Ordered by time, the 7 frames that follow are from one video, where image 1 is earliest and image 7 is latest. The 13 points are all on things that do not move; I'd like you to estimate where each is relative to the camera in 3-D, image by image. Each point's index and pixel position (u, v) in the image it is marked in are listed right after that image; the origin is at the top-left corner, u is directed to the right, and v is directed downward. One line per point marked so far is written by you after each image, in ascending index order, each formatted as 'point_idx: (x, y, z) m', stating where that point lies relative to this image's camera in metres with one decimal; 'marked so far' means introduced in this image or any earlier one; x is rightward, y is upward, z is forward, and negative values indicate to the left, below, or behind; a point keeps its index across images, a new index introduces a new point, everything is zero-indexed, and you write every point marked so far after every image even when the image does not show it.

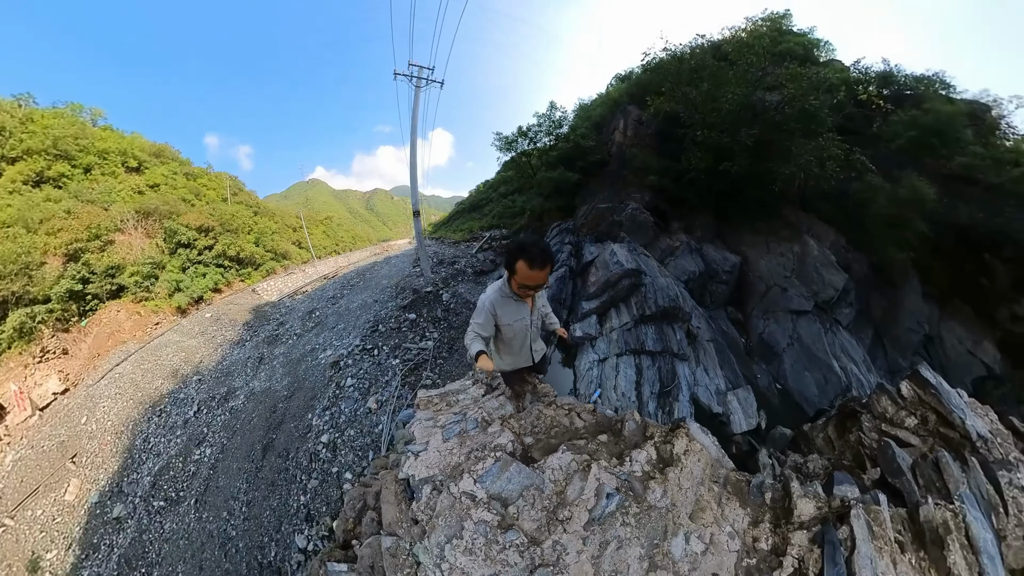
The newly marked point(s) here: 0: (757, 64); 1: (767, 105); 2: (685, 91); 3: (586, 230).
0: (+7.3, +6.3, +11.5) m
1: (+7.2, +5.1, +10.8) m
2: (+5.3, +5.9, +11.6) m
3: (+2.3, +1.8, +12.1) m
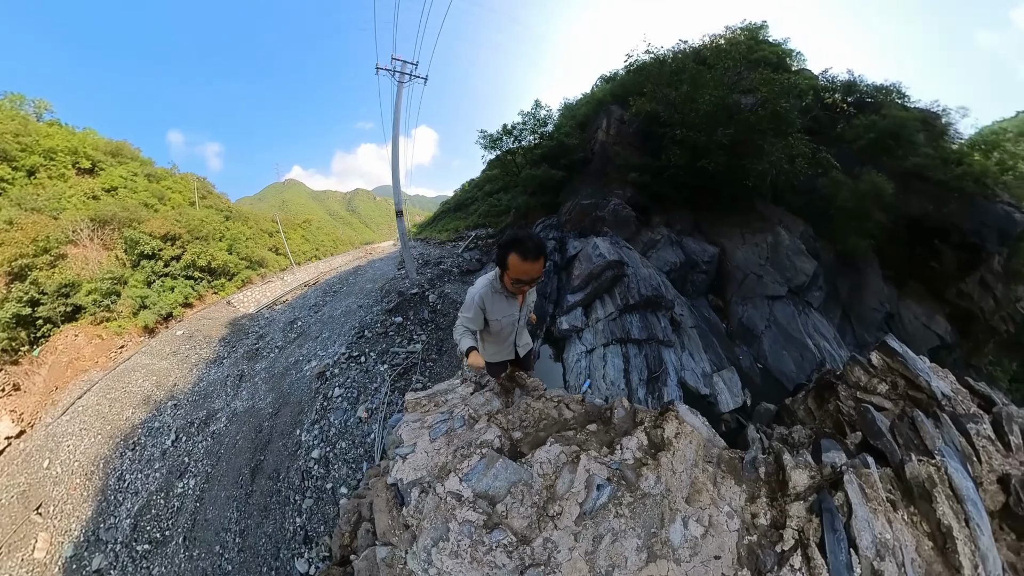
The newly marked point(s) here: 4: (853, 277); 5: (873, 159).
0: (+6.7, +6.5, +11.7) m
1: (+6.7, +5.3, +11.0) m
2: (+4.7, +6.0, +11.7) m
3: (+1.8, +1.9, +12.2) m
4: (+10.9, +0.9, +12.6) m
5: (+13.0, +4.8, +13.9) m
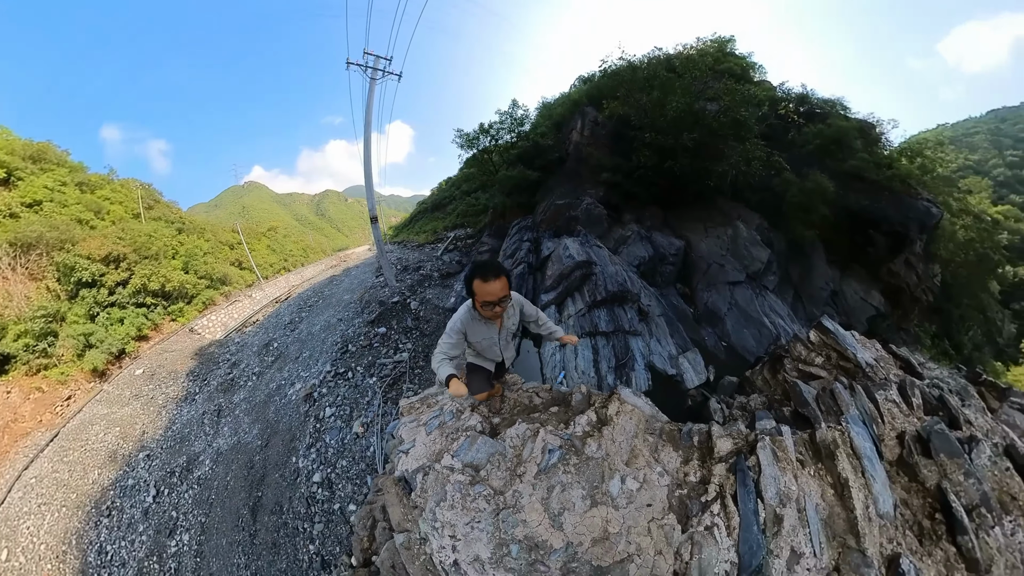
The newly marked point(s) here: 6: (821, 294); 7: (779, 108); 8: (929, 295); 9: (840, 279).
0: (+6.0, +6.6, +12.2) m
1: (+5.9, +5.3, +11.6) m
2: (+4.0, +6.1, +12.2) m
3: (+1.0, +1.9, +12.4) m
4: (+10.1, +1.0, +13.4) m
5: (+12.1, +4.9, +14.8) m
6: (+10.6, 0.0, +13.4) m
7: (+10.9, +7.2, +15.8) m
8: (+18.6, -0.1, +17.6) m
9: (+13.4, +0.5, +15.9) m
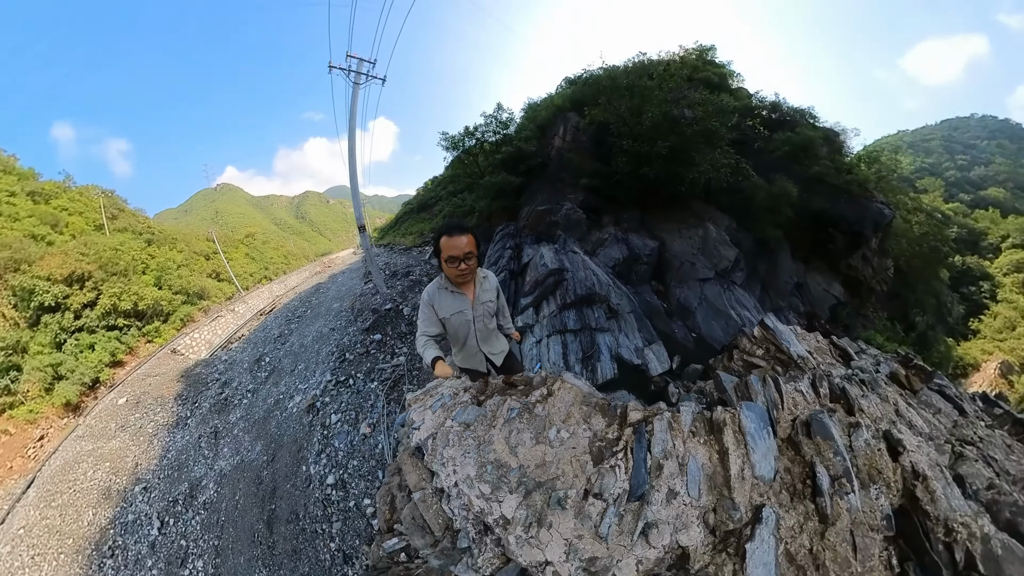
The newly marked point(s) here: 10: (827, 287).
0: (+5.4, +6.7, +12.8) m
1: (+5.5, +5.4, +12.2) m
2: (+3.5, +6.1, +12.7) m
3: (+0.5, +2.0, +12.9) m
4: (+9.6, +1.2, +14.1) m
5: (+11.5, +5.1, +15.6) m
6: (+10.1, +0.1, +14.1) m
7: (+10.2, +7.3, +16.6) m
8: (+18.0, +0.1, +18.6) m
9: (+12.8, +0.7, +16.8) m
10: (+13.8, 0.0, +16.8) m
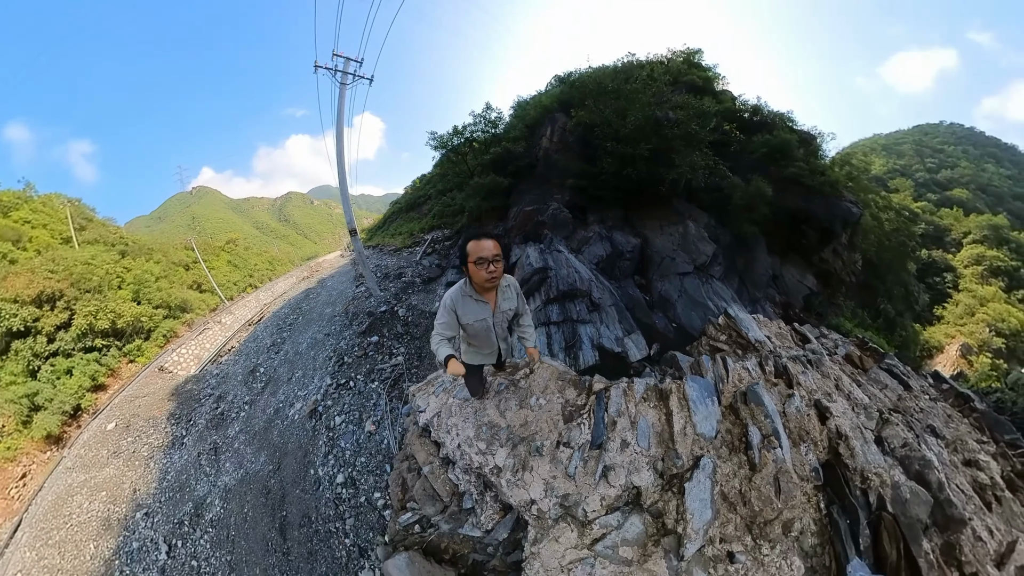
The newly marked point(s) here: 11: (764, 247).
0: (+5.0, +6.8, +13.2) m
1: (+5.1, +5.5, +12.6) m
2: (+3.1, +6.2, +13.1) m
3: (+0.1, +2.1, +13.2) m
4: (+9.2, +1.3, +14.7) m
5: (+11.0, +5.2, +16.2) m
6: (+9.7, +0.2, +14.7) m
7: (+9.7, +7.5, +17.2) m
8: (+17.4, +0.3, +19.5) m
9: (+12.3, +0.9, +17.5) m
10: (+13.3, +0.2, +17.5) m
11: (+9.8, +1.6, +14.8) m
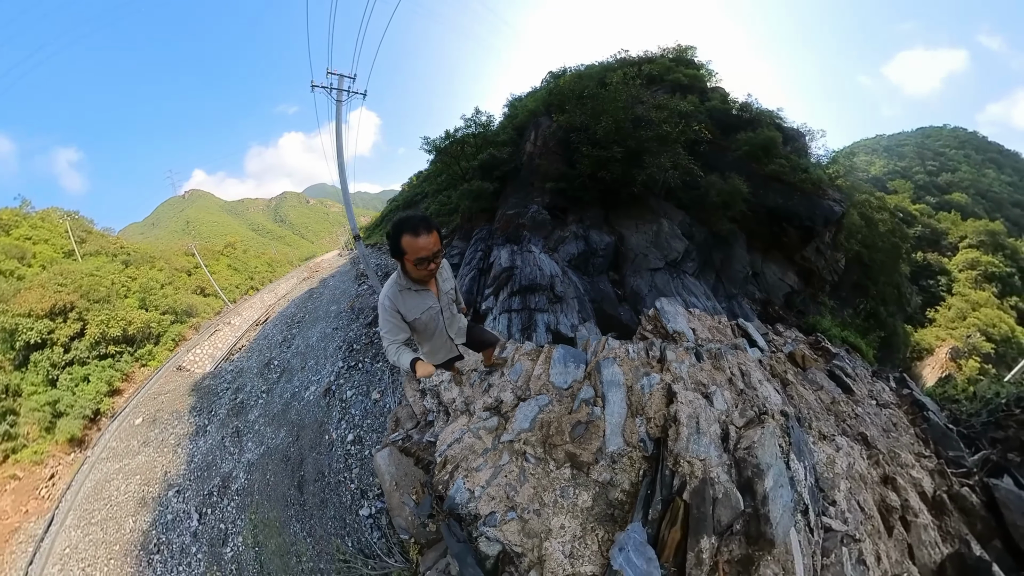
0: (+4.5, +7.0, +14.0) m
1: (+4.6, +5.7, +13.4) m
2: (+2.5, +6.4, +13.9) m
3: (-0.3, +2.2, +14.1) m
4: (+8.7, +1.6, +15.6) m
5: (+10.5, +5.5, +17.0) m
6: (+9.3, +0.5, +15.6) m
7: (+9.2, +7.8, +17.9) m
8: (+17.0, +0.8, +20.3) m
9: (+11.9, +1.2, +18.3) m
10: (+12.9, +0.6, +18.3) m
11: (+9.4, +1.9, +15.6) m
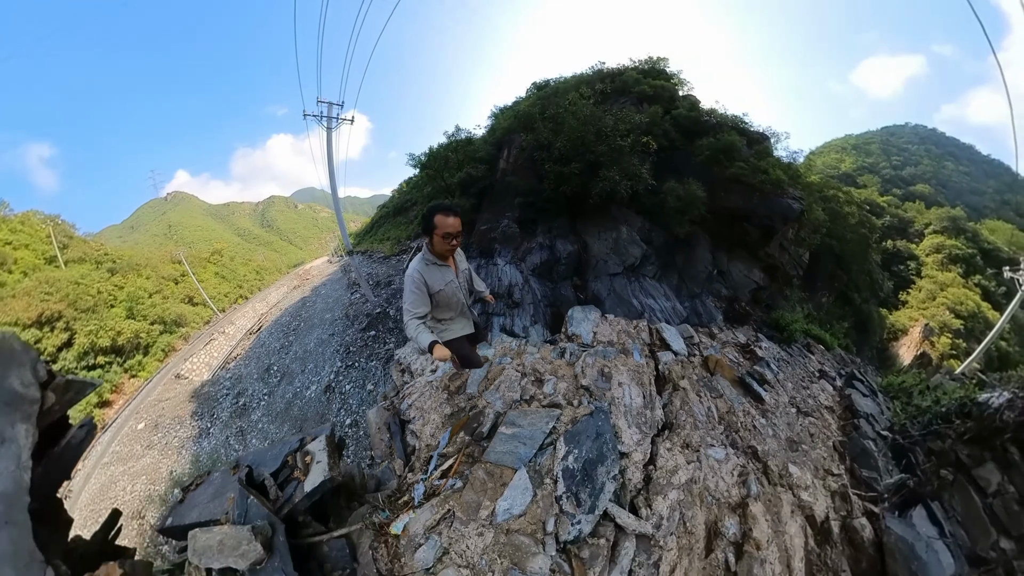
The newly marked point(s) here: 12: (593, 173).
0: (+3.5, +6.9, +15.4) m
1: (+3.6, +5.7, +14.8) m
2: (+1.6, +6.3, +15.2) m
3: (-1.2, +2.0, +15.3) m
4: (+7.9, +1.6, +17.0) m
5: (+9.5, +5.6, +18.5) m
6: (+8.5, +0.6, +17.0) m
7: (+8.1, +7.8, +19.4) m
8: (+16.1, +1.0, +21.8) m
9: (+11.0, +1.3, +19.7) m
10: (+12.0, +0.7, +19.8) m
11: (+8.5, +1.9, +17.0) m
12: (+3.4, +4.4, +15.0) m
